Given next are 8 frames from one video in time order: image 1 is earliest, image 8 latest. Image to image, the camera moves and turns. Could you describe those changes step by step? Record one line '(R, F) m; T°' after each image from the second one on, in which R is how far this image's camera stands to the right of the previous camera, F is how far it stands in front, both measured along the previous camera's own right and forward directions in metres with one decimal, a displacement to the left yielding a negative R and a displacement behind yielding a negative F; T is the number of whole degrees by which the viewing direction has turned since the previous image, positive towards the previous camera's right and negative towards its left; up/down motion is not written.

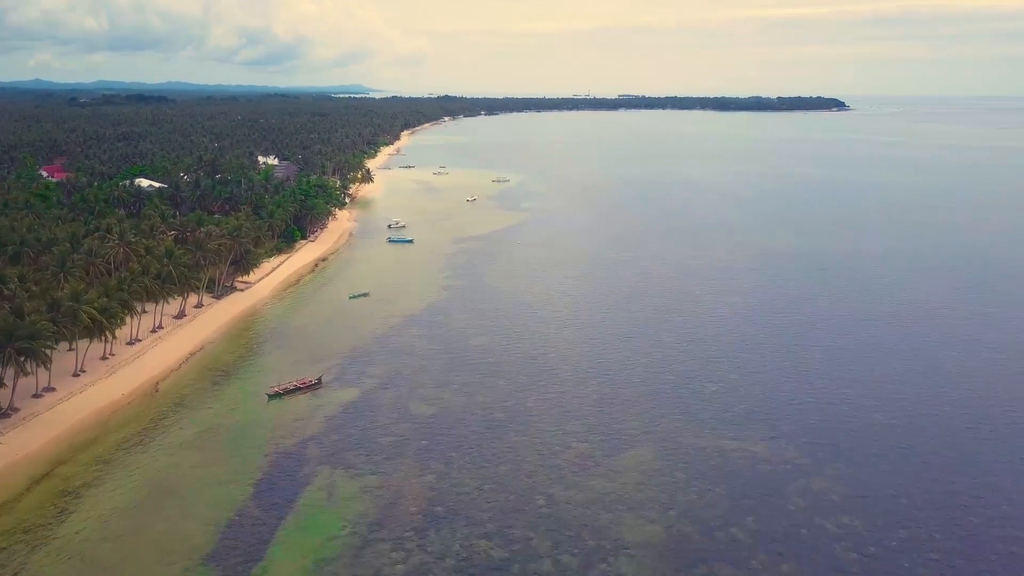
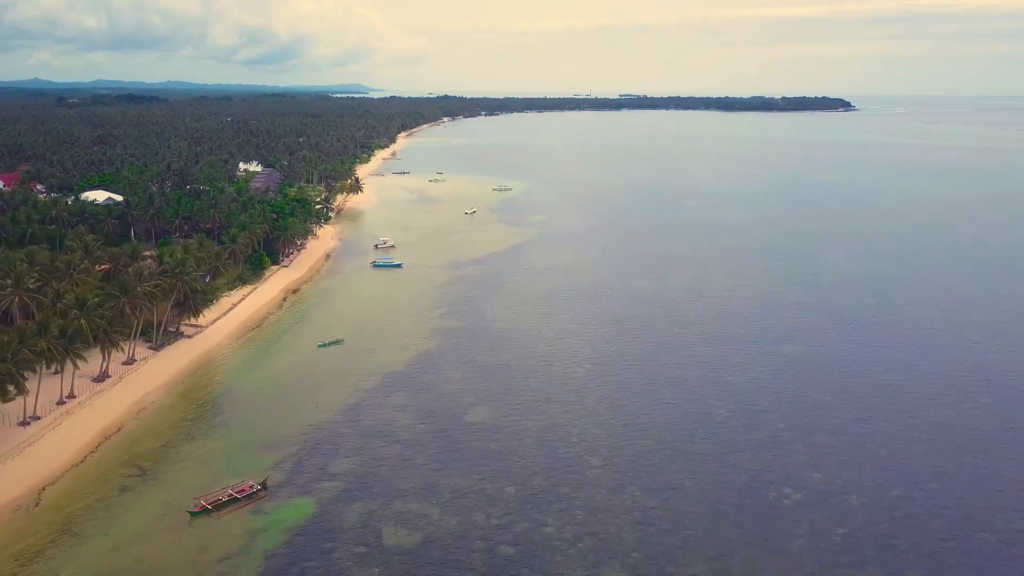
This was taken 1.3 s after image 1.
(-0.4, +10.1) m; 0°
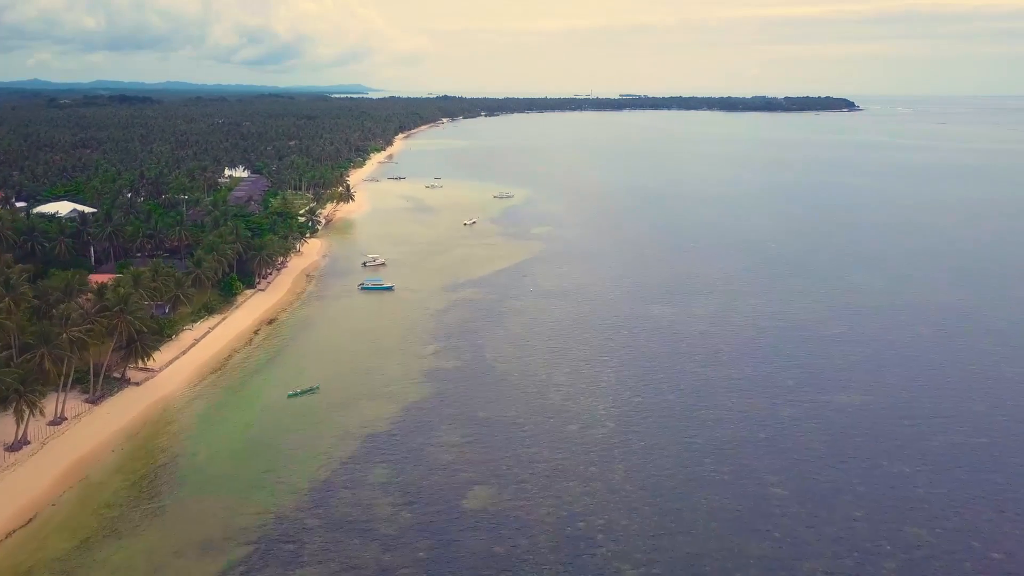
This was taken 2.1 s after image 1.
(-0.3, +7.1) m; 0°
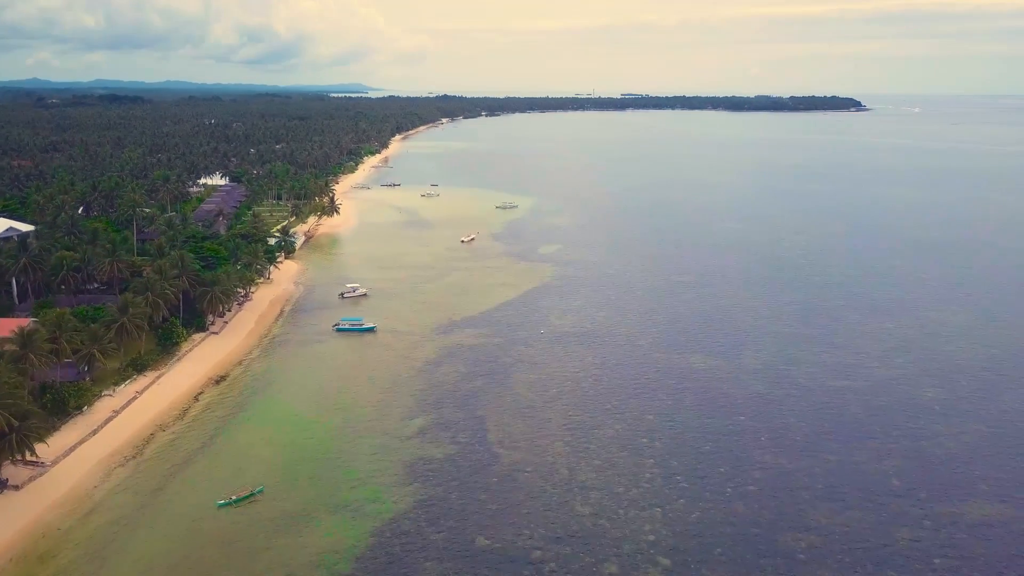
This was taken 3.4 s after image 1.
(-0.4, +10.3) m; 0°
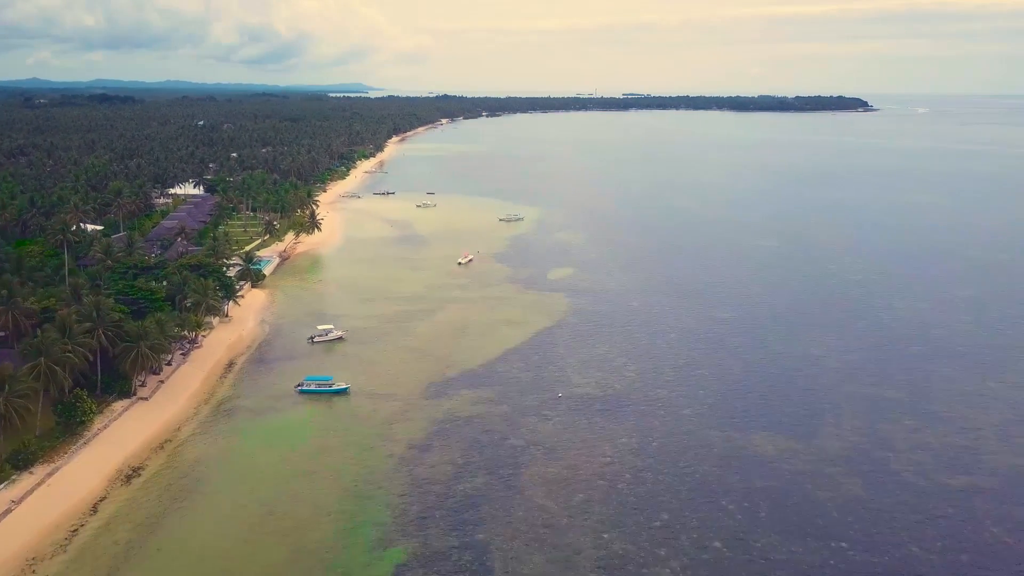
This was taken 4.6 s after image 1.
(-0.4, +10.1) m; 0°
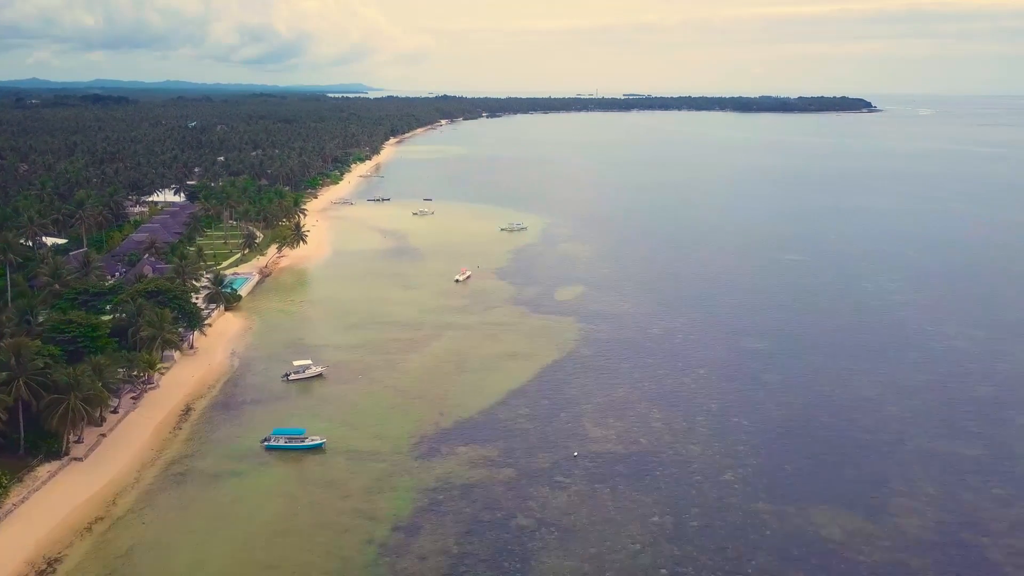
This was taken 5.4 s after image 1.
(-0.3, +6.1) m; 0°
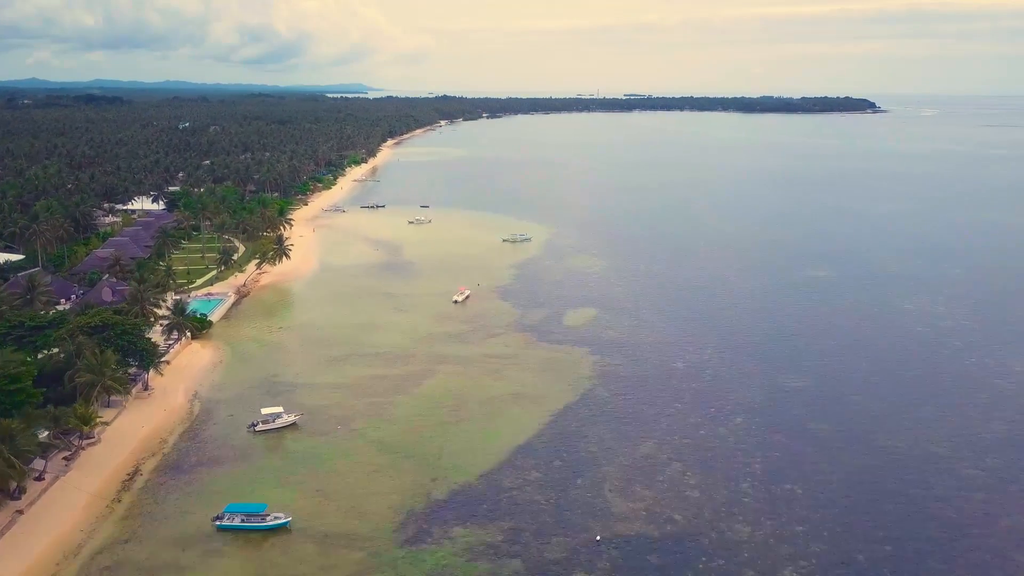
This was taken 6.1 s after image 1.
(-0.2, +6.0) m; 0°
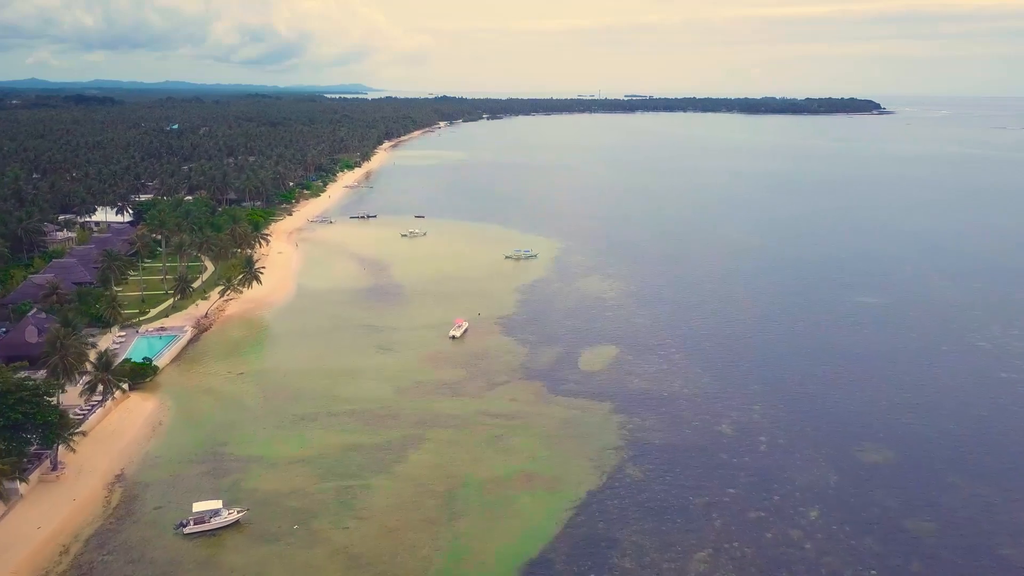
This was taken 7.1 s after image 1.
(-0.3, +8.2) m; 0°
